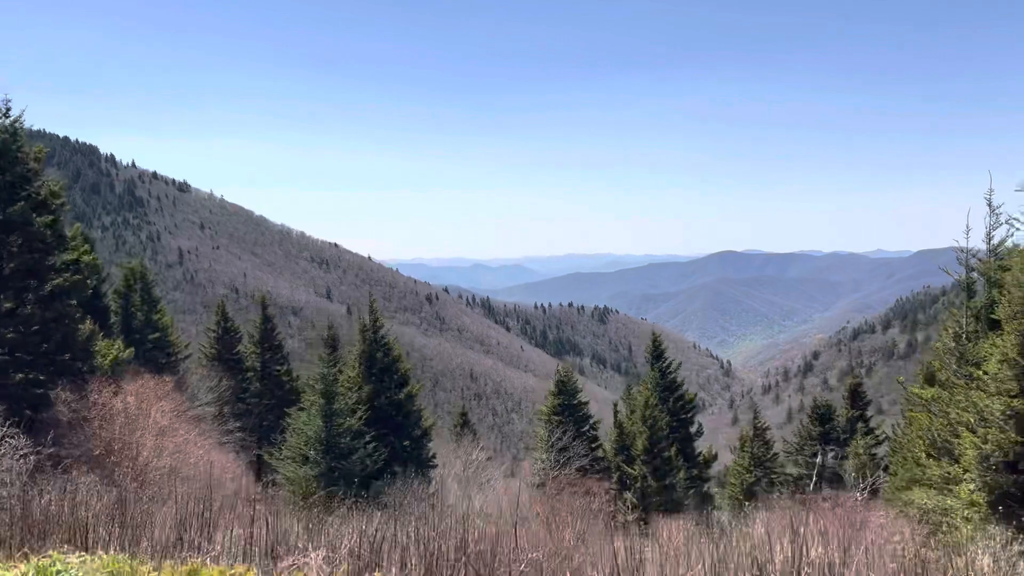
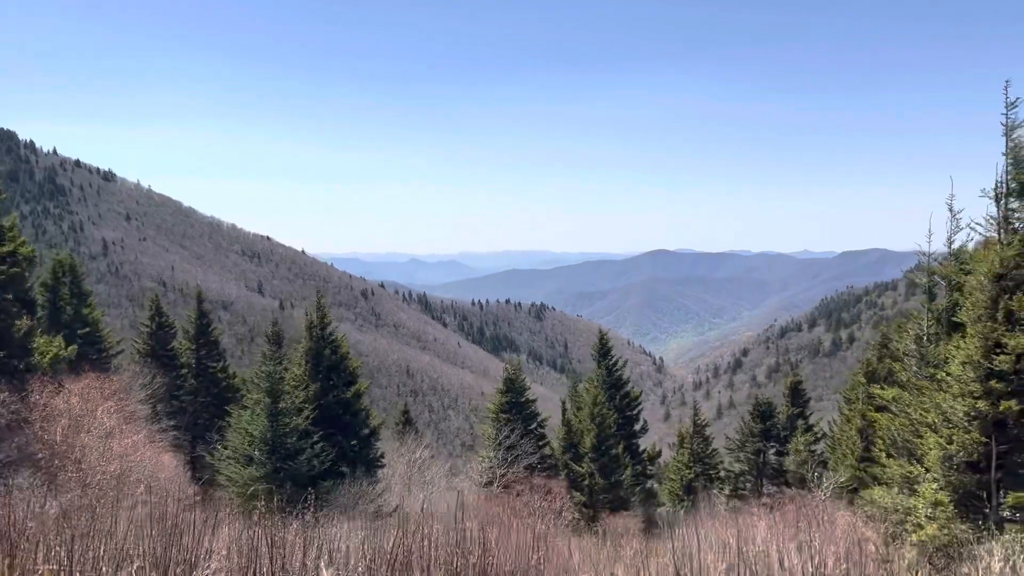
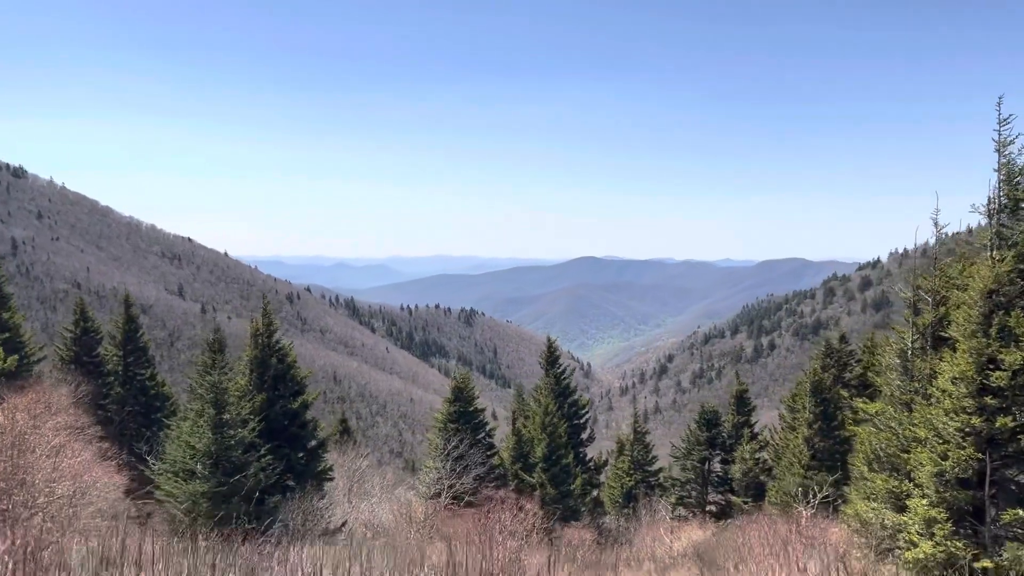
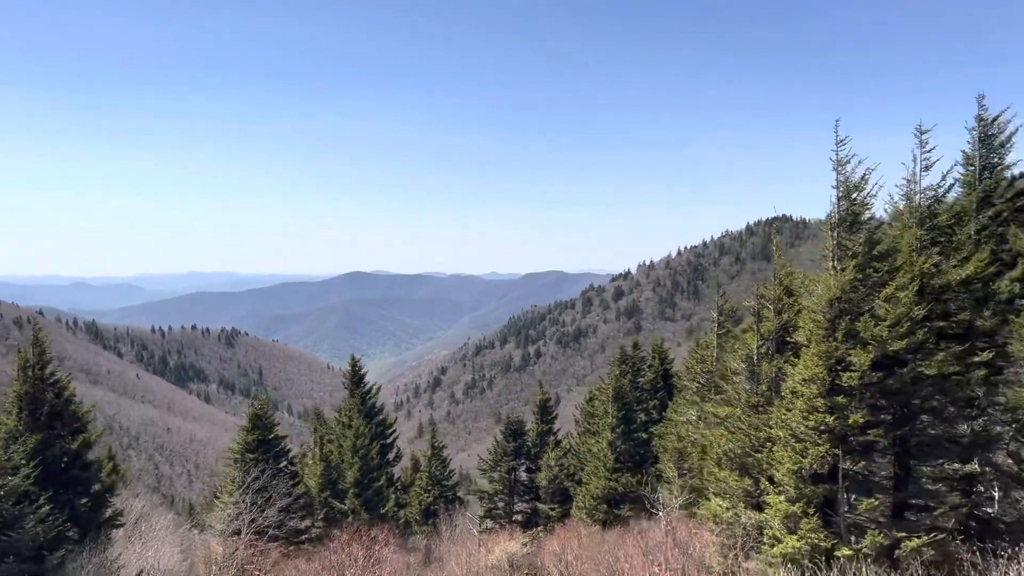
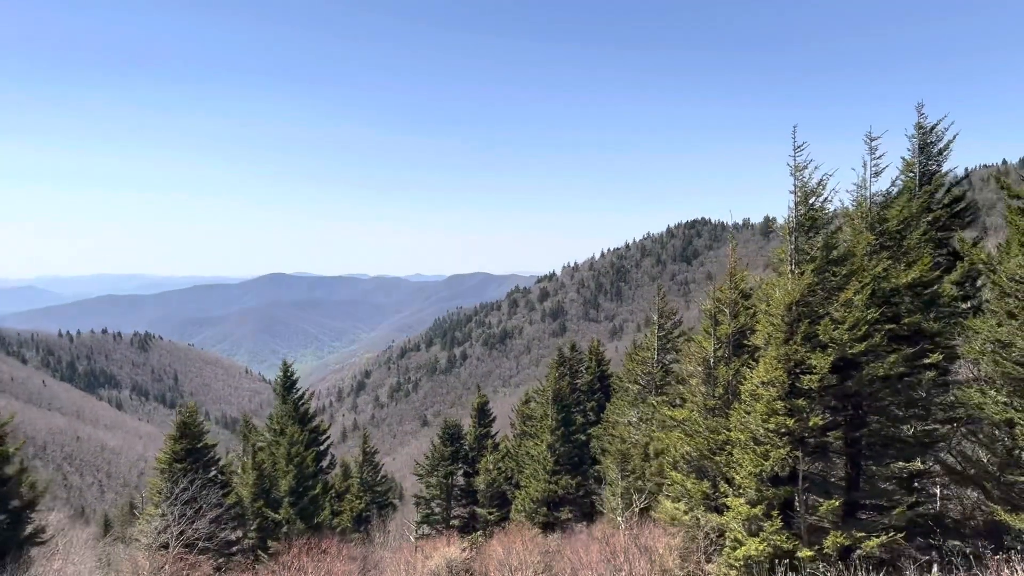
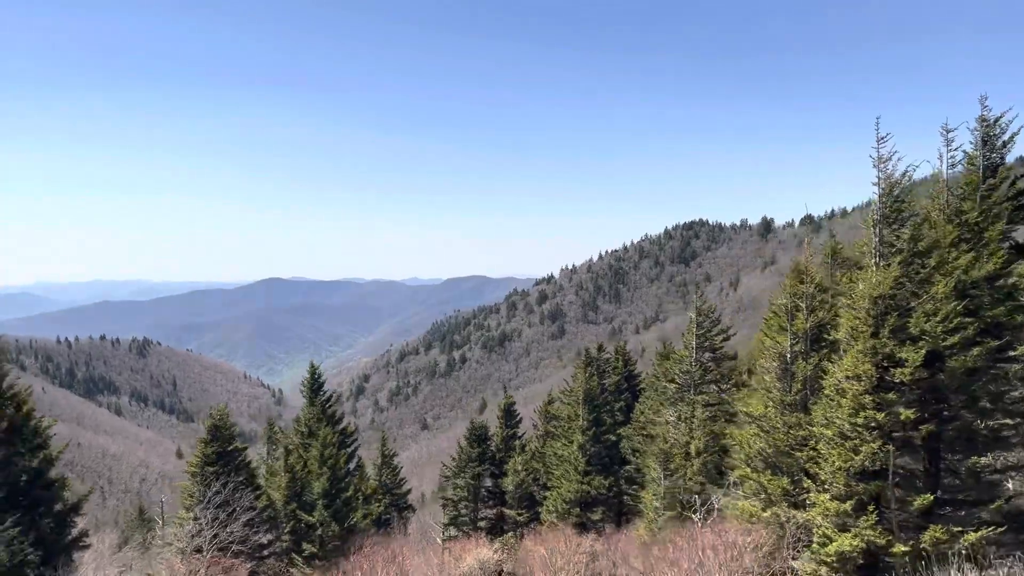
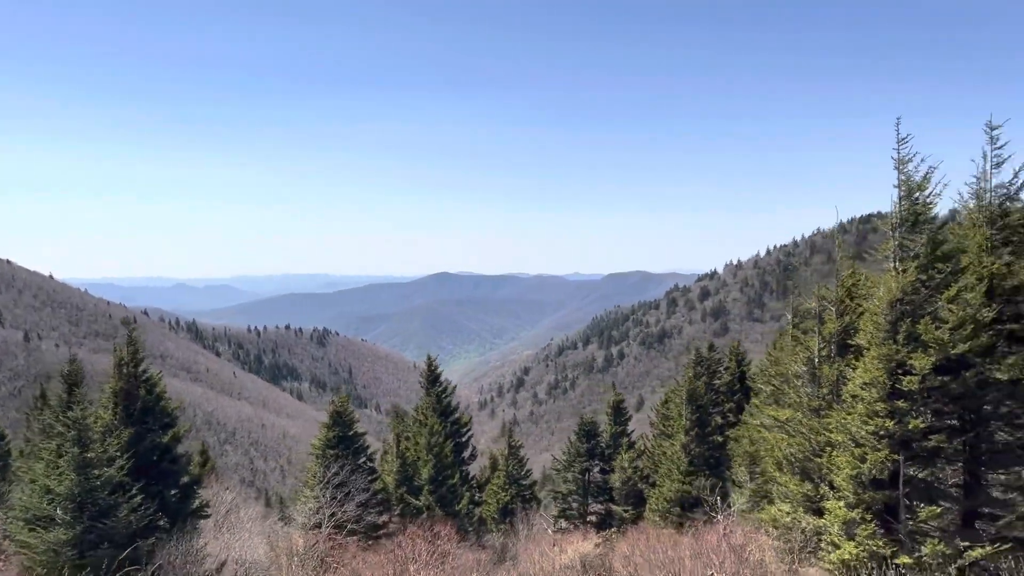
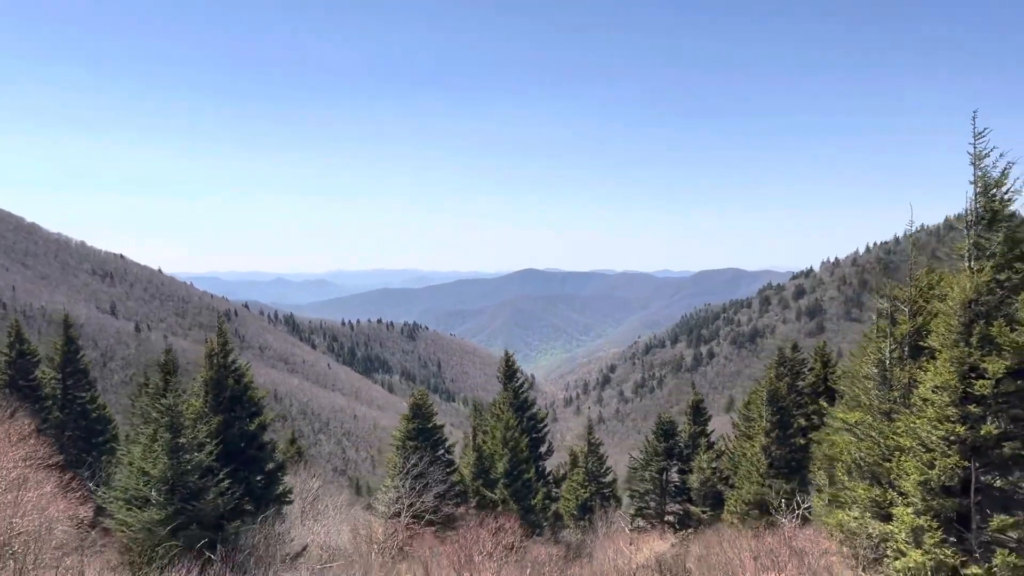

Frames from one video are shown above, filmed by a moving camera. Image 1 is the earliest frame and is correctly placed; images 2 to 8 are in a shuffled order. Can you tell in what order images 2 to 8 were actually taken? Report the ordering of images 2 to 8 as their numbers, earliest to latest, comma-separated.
2, 3, 8, 7, 4, 5, 6
